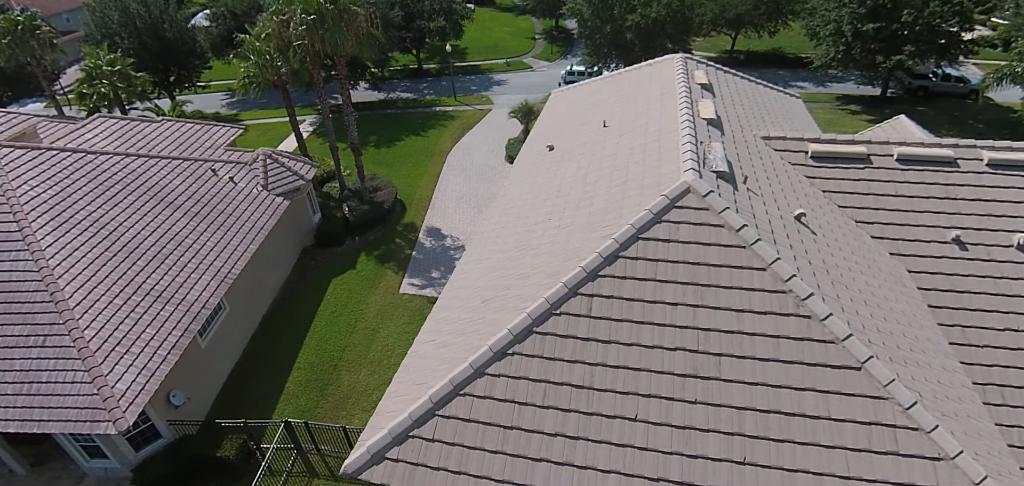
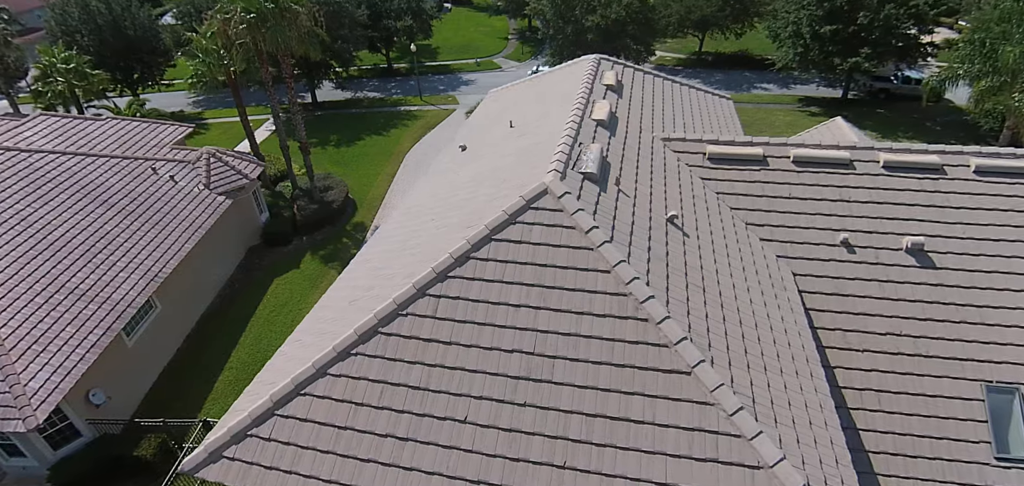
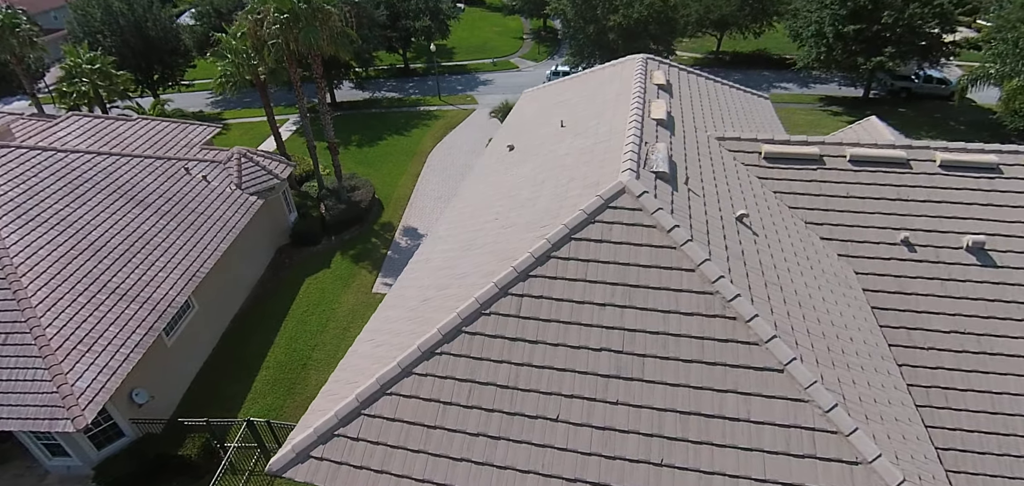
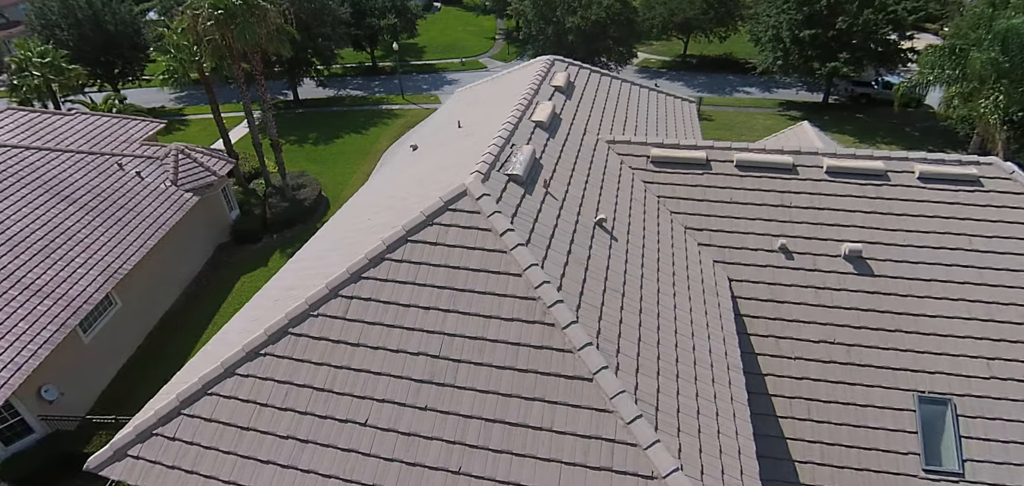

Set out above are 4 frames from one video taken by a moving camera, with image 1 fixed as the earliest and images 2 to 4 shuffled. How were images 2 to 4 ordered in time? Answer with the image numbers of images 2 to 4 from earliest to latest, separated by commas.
3, 2, 4
